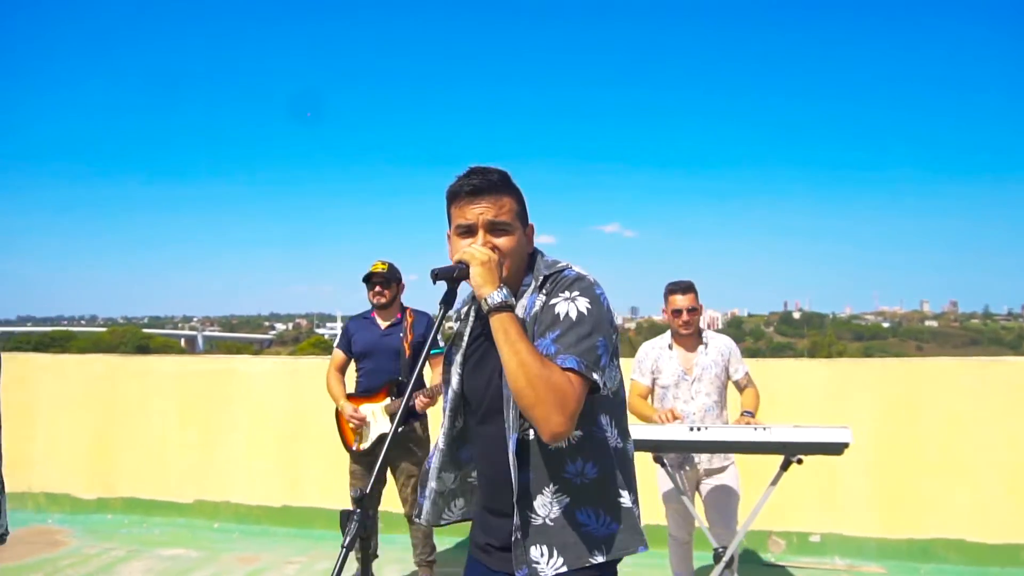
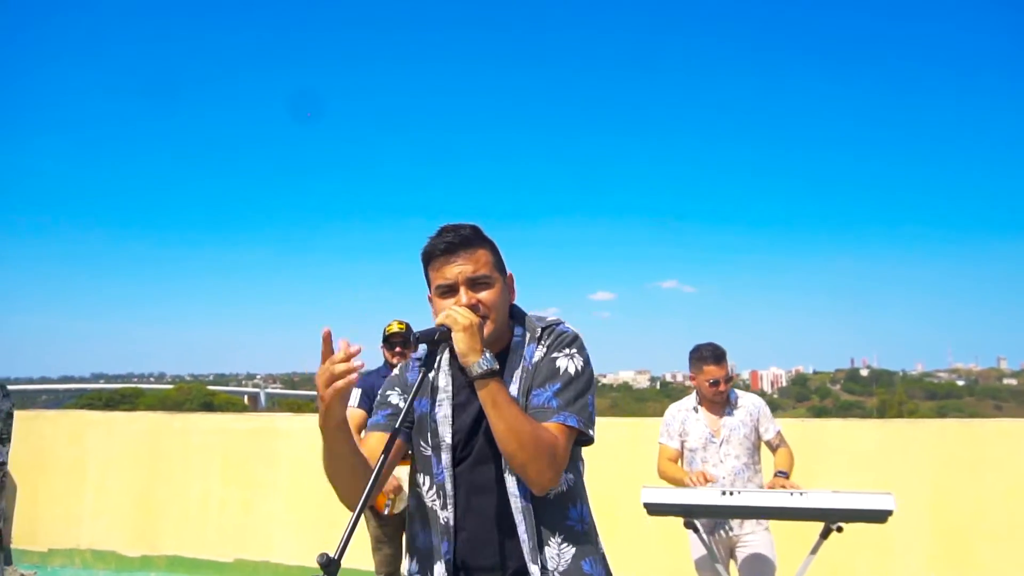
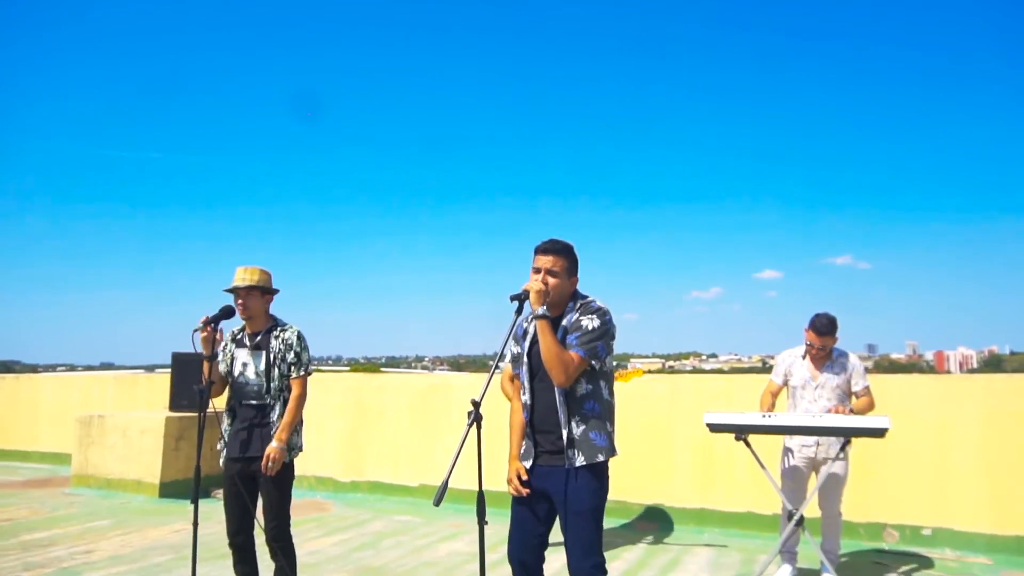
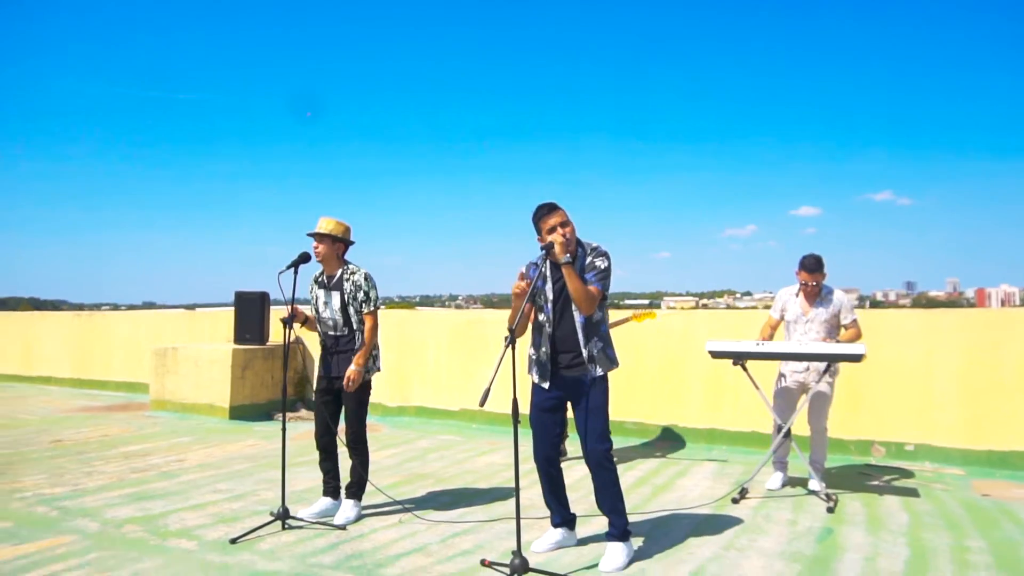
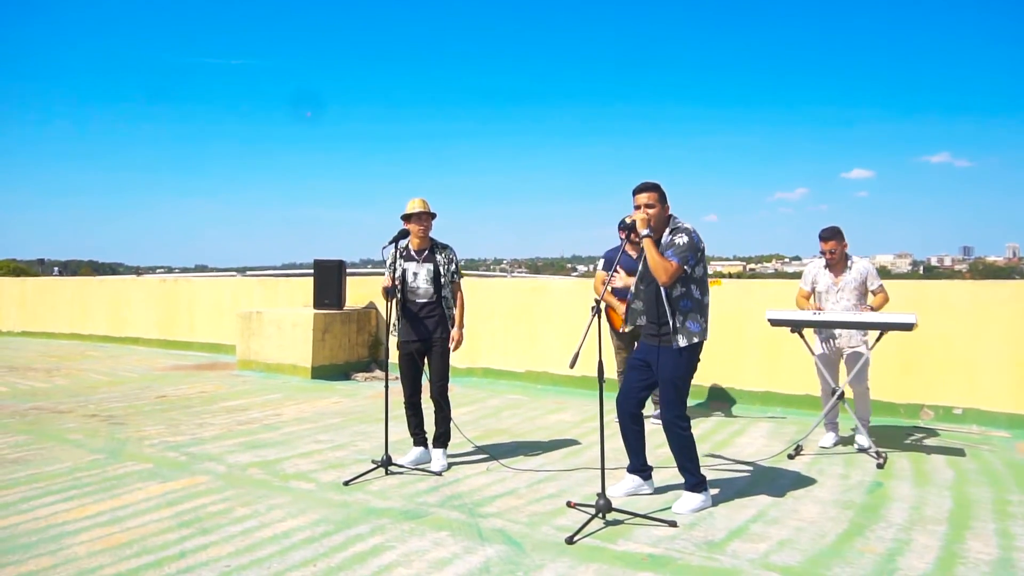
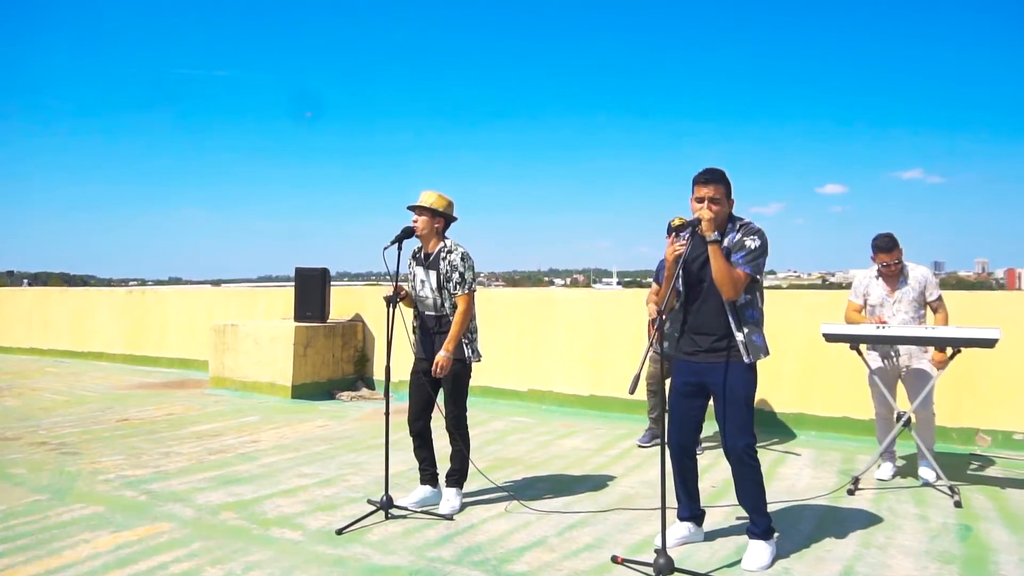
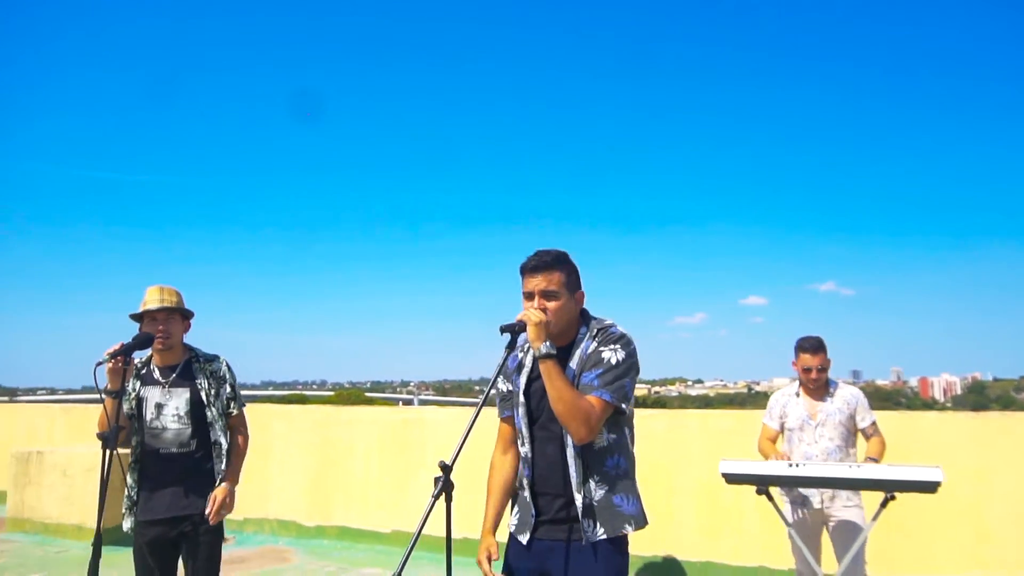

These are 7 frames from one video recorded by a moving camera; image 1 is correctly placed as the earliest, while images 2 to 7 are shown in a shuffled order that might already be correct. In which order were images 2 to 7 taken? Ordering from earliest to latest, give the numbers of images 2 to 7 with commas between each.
2, 7, 3, 4, 5, 6
